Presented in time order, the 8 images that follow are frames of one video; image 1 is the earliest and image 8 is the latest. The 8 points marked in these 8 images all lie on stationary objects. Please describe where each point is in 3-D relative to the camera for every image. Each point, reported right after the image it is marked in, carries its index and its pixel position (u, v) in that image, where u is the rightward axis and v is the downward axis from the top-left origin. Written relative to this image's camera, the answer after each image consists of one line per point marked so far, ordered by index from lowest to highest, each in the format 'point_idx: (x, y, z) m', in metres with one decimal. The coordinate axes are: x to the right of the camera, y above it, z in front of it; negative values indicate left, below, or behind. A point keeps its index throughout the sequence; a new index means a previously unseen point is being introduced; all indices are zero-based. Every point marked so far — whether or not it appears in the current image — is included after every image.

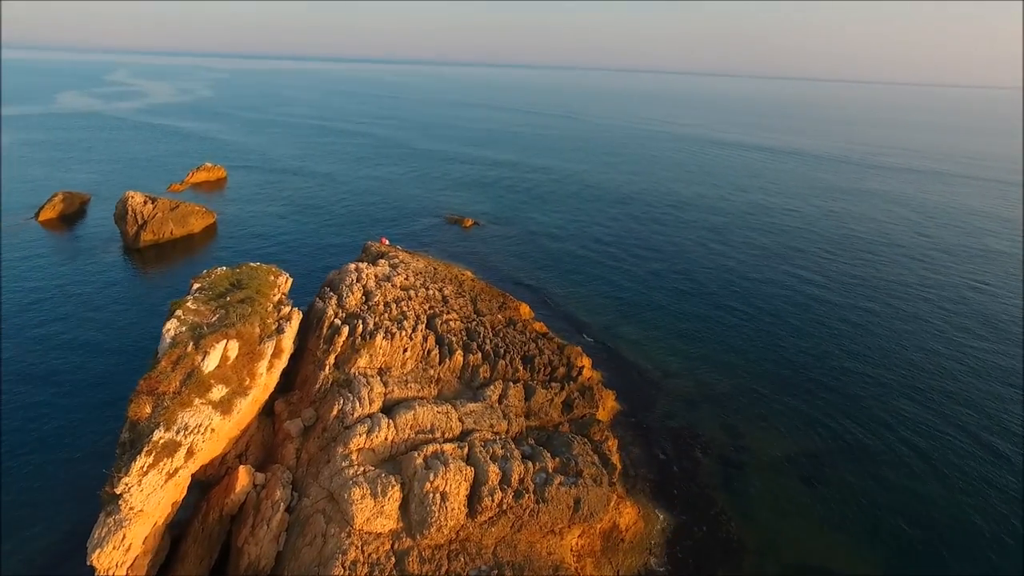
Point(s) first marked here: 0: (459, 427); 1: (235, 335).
0: (-1.6, -4.2, +18.9) m
1: (-8.4, -1.5, +17.7) m
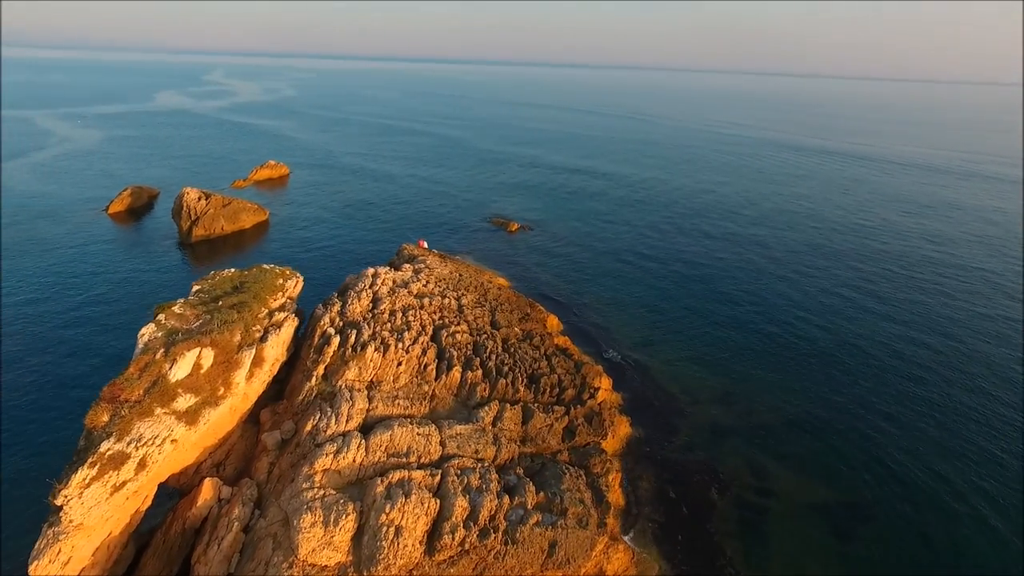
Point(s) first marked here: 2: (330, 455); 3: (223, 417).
0: (-2.1, -4.7, +17.7) m
1: (-8.8, -1.6, +17.4) m
2: (-4.9, -4.4, +16.4) m
3: (-8.1, -3.6, +17.2) m
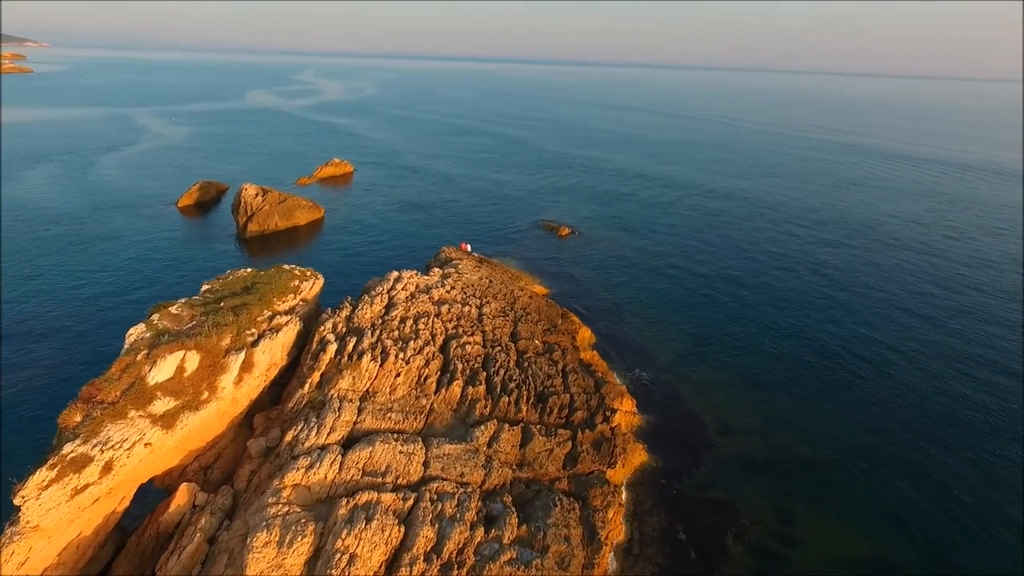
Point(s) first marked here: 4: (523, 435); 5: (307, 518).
0: (-2.6, -5.0, +16.9) m
1: (-9.1, -1.7, +17.3) m
2: (-5.4, -4.7, +15.8) m
3: (-8.5, -3.6, +17.0) m
4: (+0.3, -4.7, +19.9) m
5: (-4.9, -5.5, +14.6) m
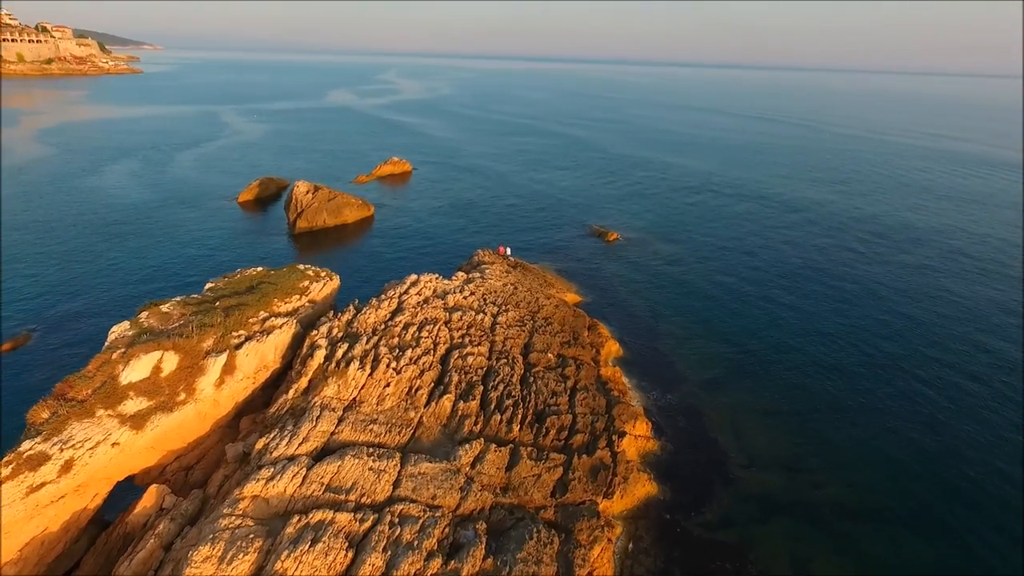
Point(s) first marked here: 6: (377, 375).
0: (-3.3, -5.3, +16.0) m
1: (-9.6, -1.7, +17.2) m
2: (-6.2, -4.8, +15.4) m
3: (-9.1, -3.7, +16.9) m
4: (0.0, -5.1, +18.7) m
5: (-5.9, -5.6, +14.1) m
6: (-4.4, -2.8, +19.8) m
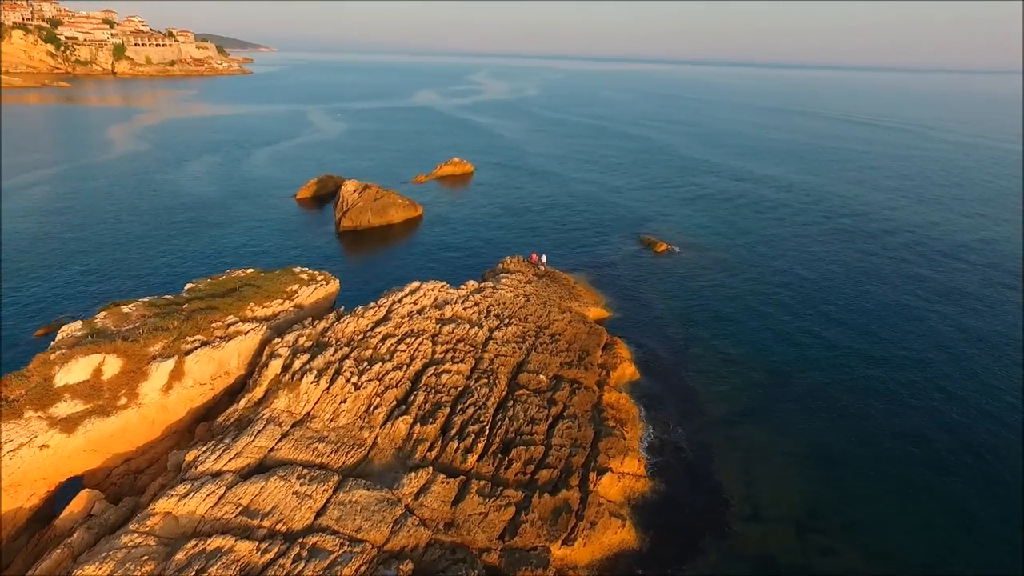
0: (-5.0, -5.6, +15.0) m
1: (-10.9, -1.7, +17.0) m
2: (-8.0, -5.0, +14.7) m
3: (-10.6, -3.7, +16.6) m
4: (-1.4, -5.6, +17.2) m
5: (-7.9, -5.8, +13.4) m
6: (-5.4, -3.1, +18.9) m
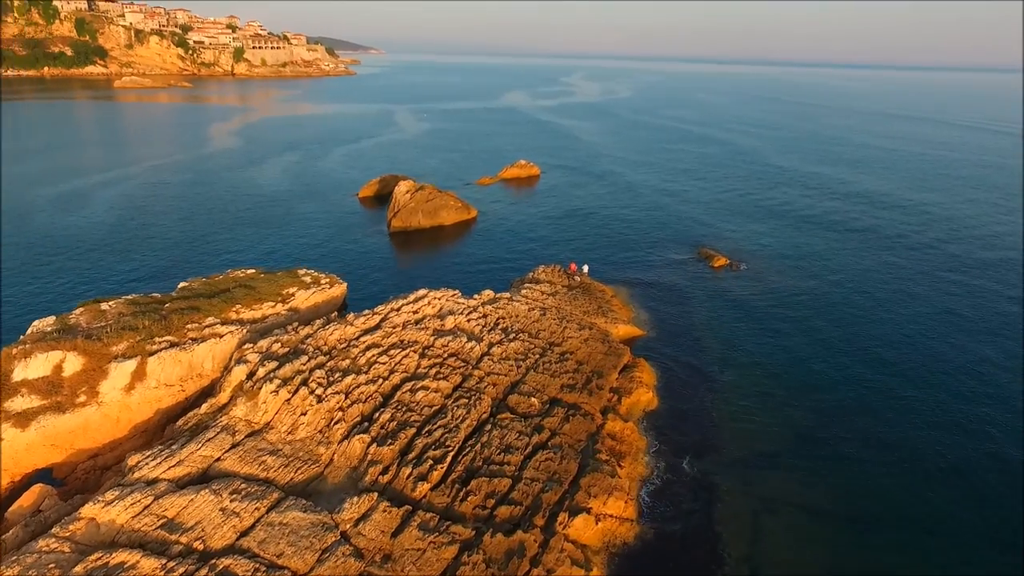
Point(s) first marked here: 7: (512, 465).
0: (-6.6, -5.8, +14.4) m
1: (-12.0, -1.7, +17.2) m
2: (-9.6, -5.1, +14.5) m
3: (-11.8, -3.7, +16.8) m
4: (-2.8, -6.1, +16.1) m
5: (-9.7, -5.9, +13.2) m
6: (-6.4, -3.4, +18.3) m
7: (+0.1, -5.3, +18.6) m
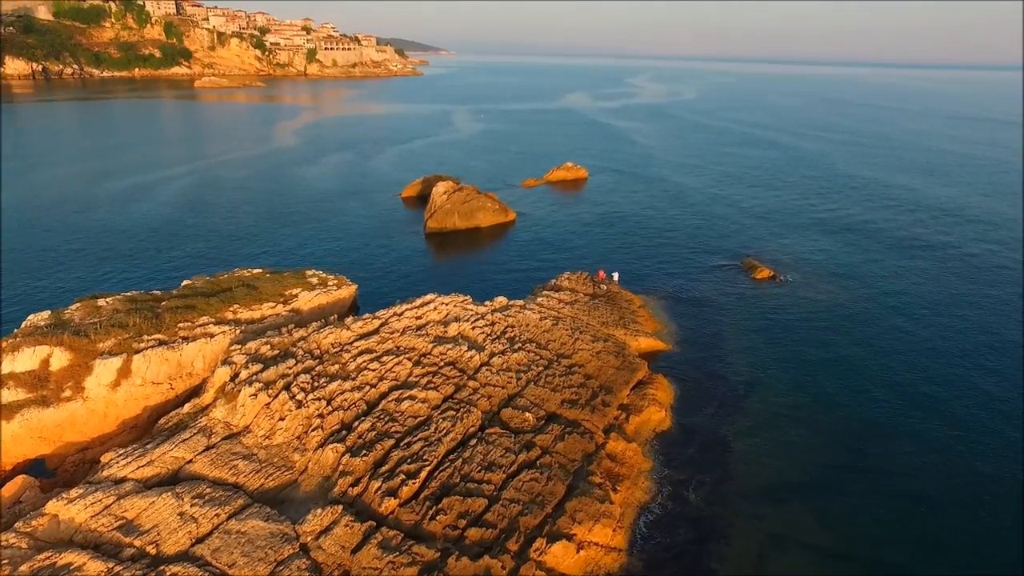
0: (-7.6, -5.9, +14.2) m
1: (-12.5, -1.6, +17.6) m
2: (-10.5, -5.0, +14.7) m
3: (-12.4, -3.6, +17.1) m
4: (-3.6, -6.3, +15.5) m
5: (-10.8, -5.9, +13.4) m
6: (-6.9, -3.4, +18.0) m
7: (-0.5, -5.6, +17.8) m
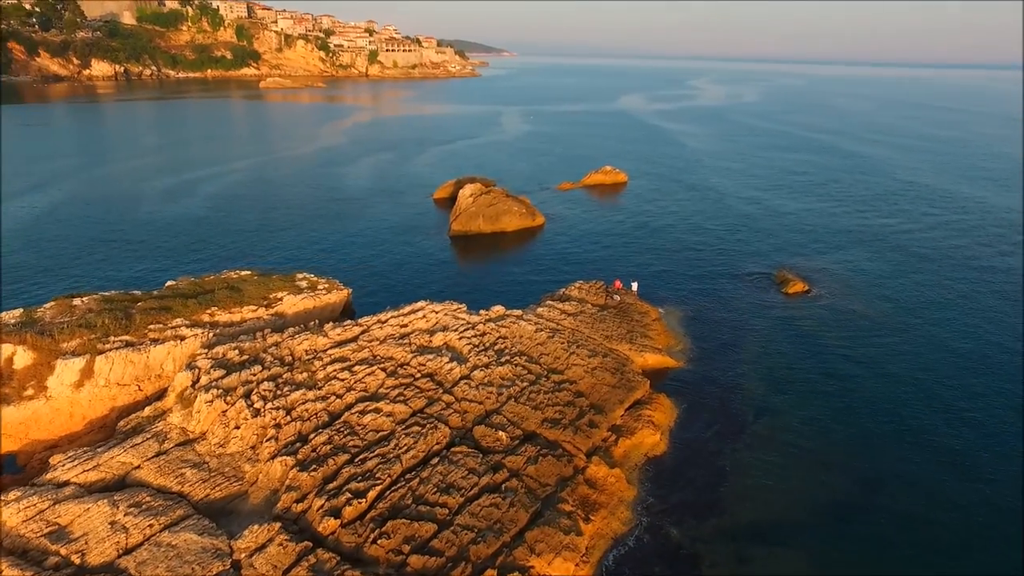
0: (-9.1, -6.0, +13.9) m
1: (-13.6, -1.5, +17.7) m
2: (-11.9, -5.1, +14.6) m
3: (-13.6, -3.6, +17.2) m
4: (-5.0, -6.5, +14.8) m
5: (-12.3, -5.9, +13.3) m
6: (-8.0, -3.6, +17.7) m
7: (-1.7, -6.0, +16.8) m
